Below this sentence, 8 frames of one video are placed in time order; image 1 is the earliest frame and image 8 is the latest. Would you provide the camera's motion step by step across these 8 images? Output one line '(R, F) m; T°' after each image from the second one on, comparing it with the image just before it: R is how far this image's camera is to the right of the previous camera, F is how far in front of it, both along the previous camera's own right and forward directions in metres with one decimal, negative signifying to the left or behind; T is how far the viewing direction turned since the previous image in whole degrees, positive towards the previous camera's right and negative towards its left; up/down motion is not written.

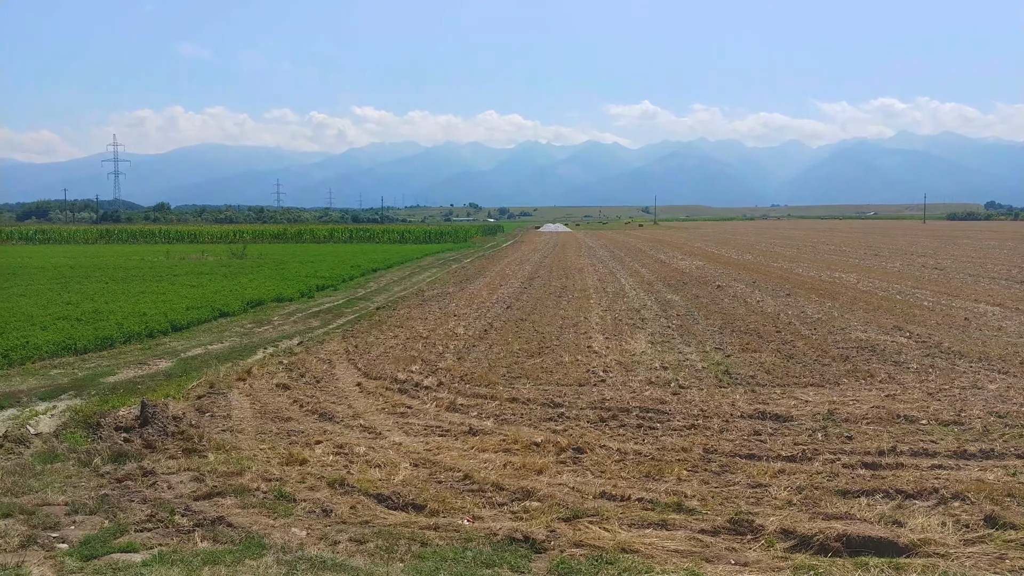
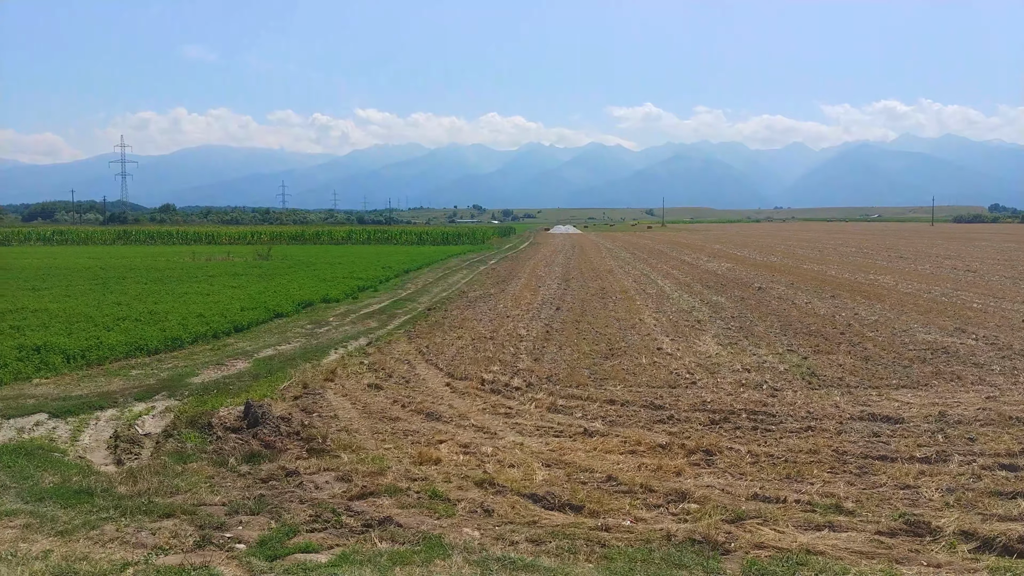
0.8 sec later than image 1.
(-1.1, 0.0) m; 0°
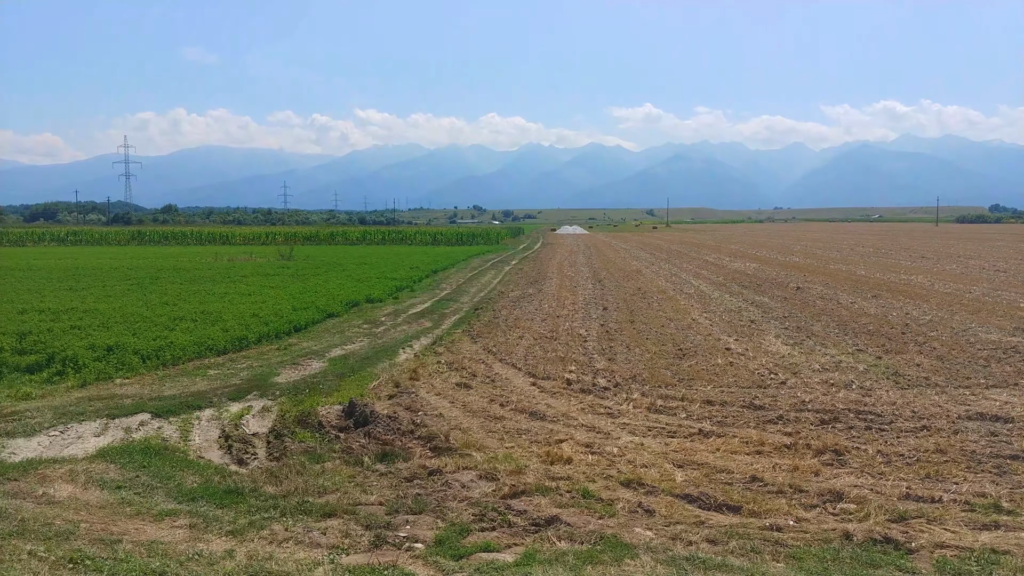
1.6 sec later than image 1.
(-1.1, 0.0) m; 0°
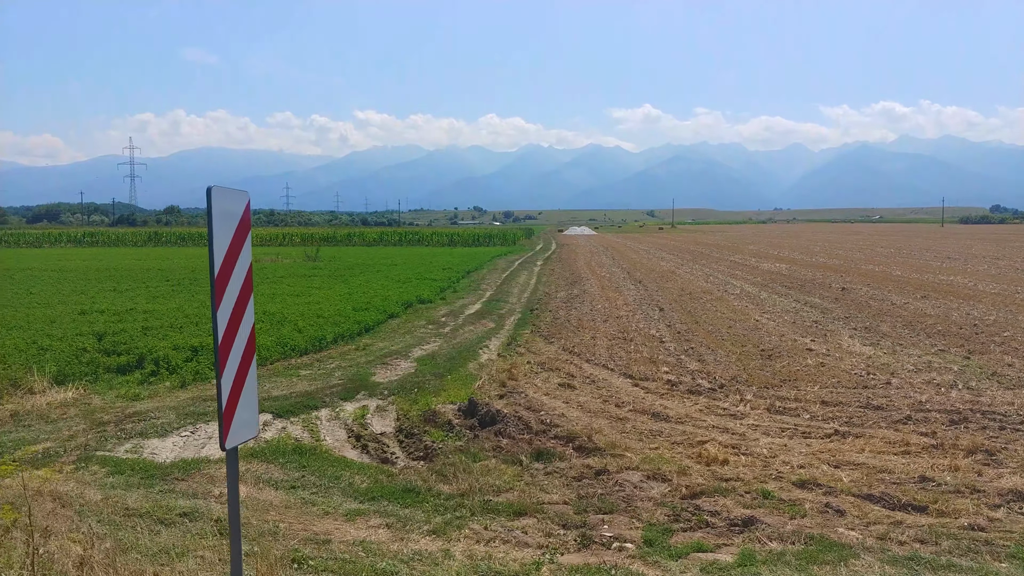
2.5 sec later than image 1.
(-1.3, 0.0) m; 0°
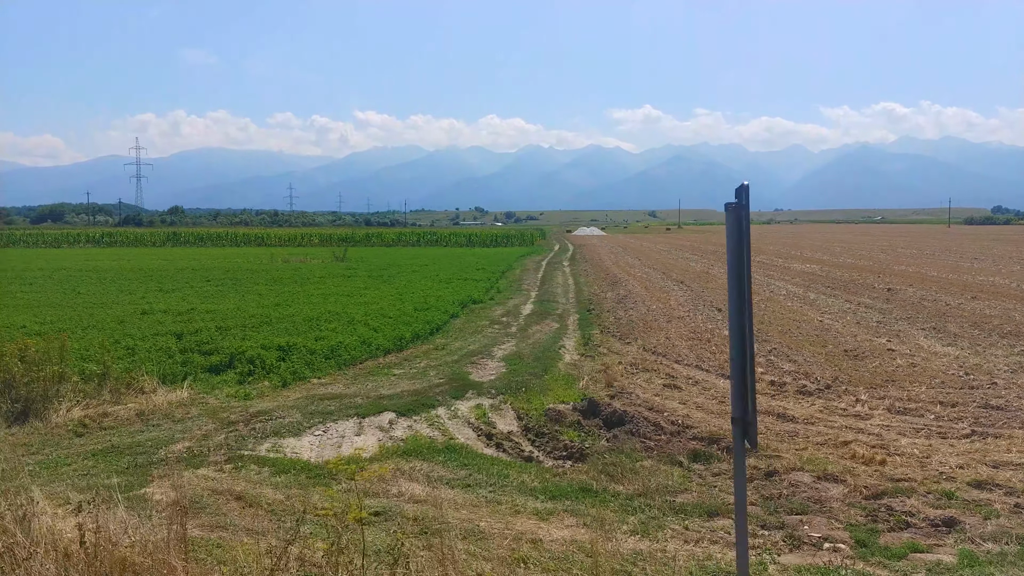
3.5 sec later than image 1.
(-1.3, 0.0) m; 0°
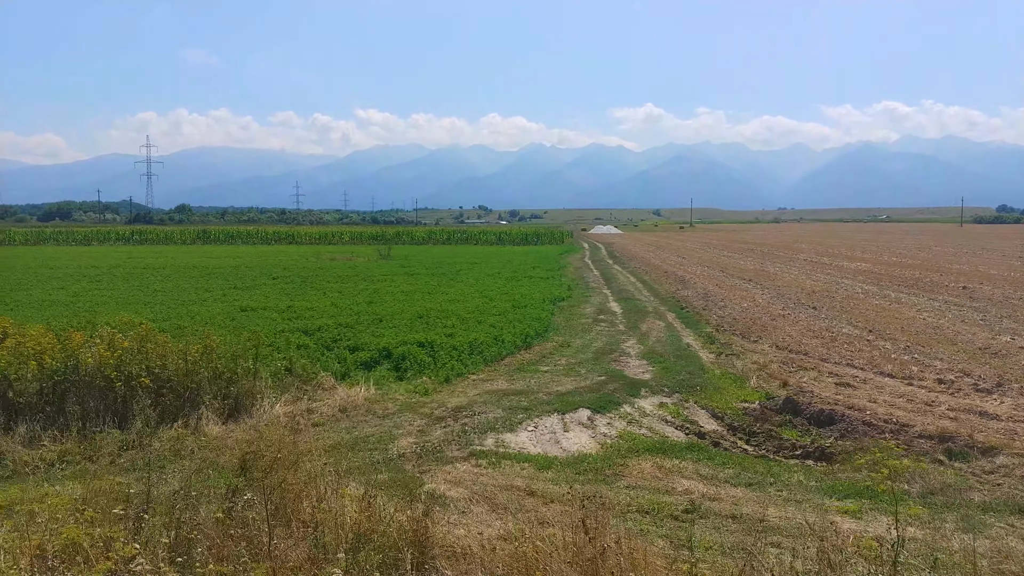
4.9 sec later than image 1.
(-2.1, 0.0) m; 0°
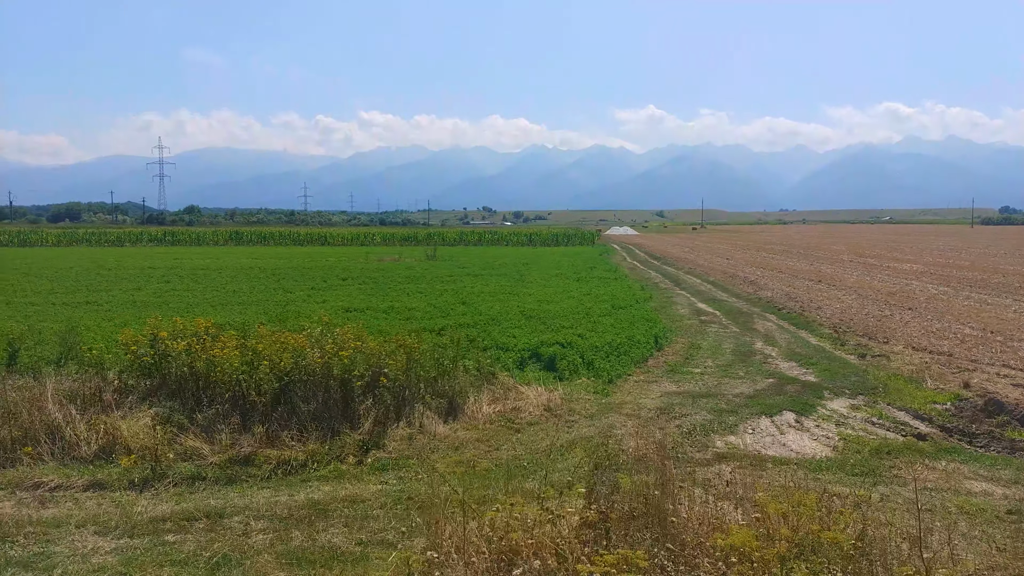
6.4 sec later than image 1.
(-2.1, 0.0) m; 0°
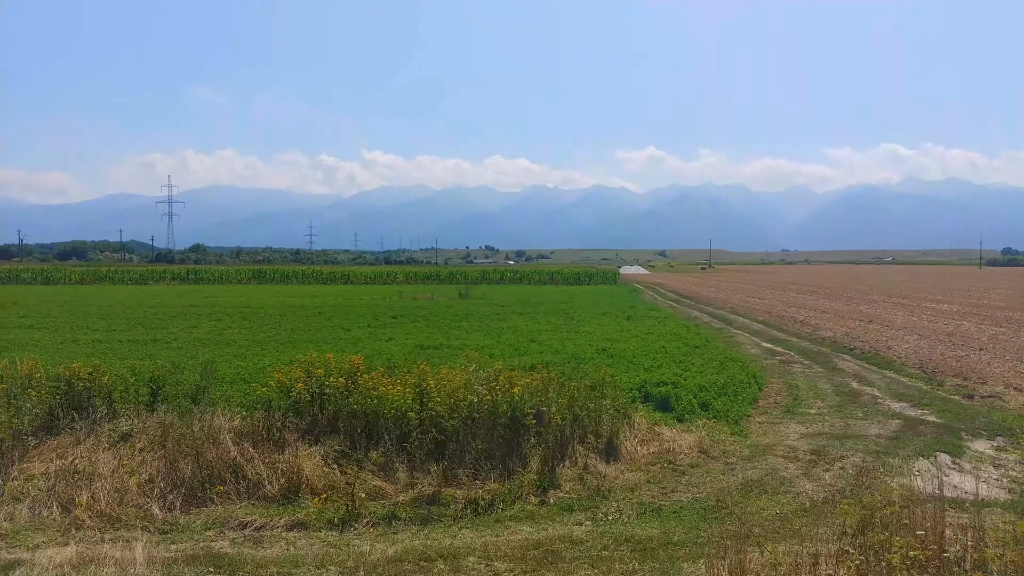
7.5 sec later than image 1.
(-1.6, 0.0) m; 0°
